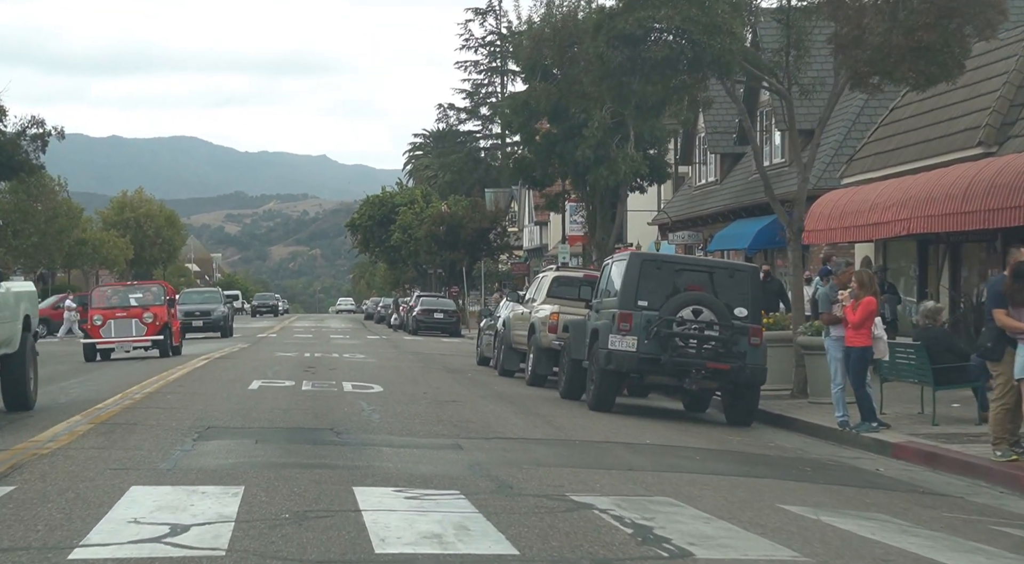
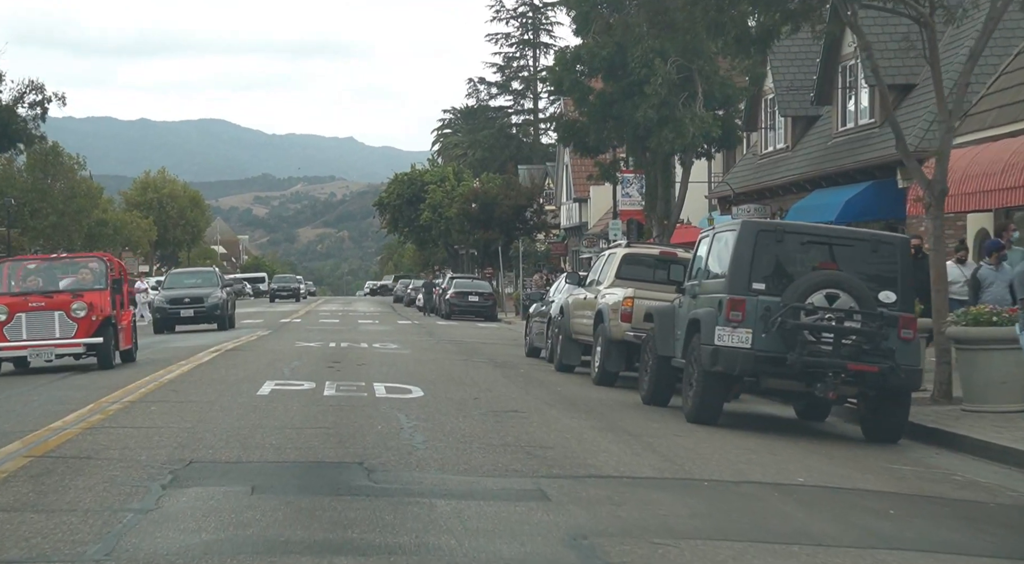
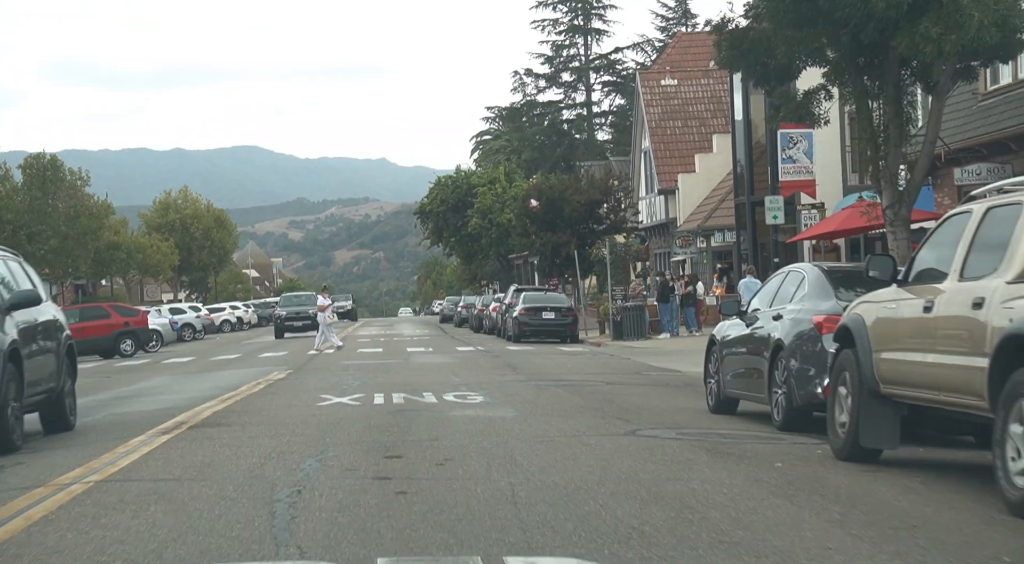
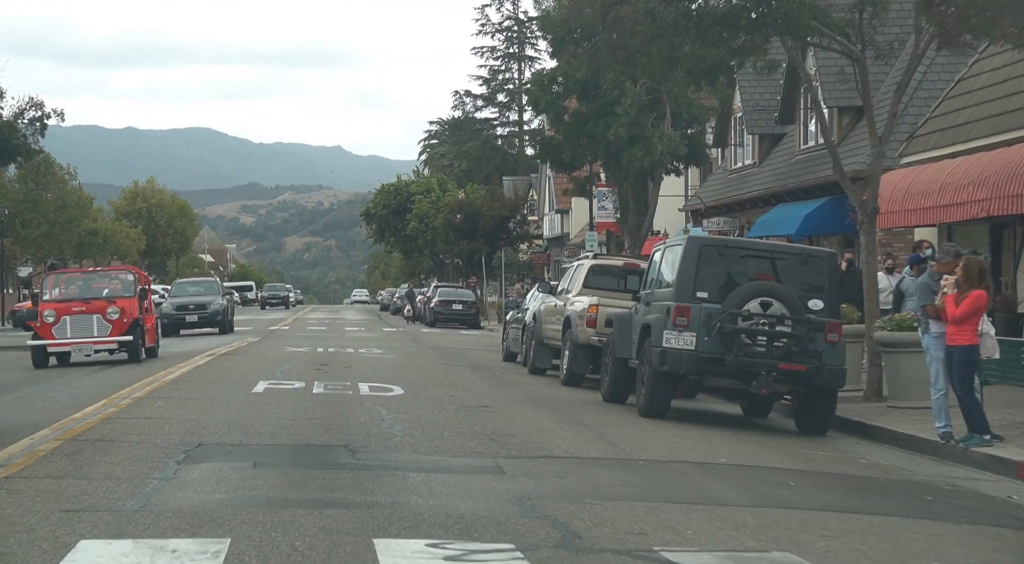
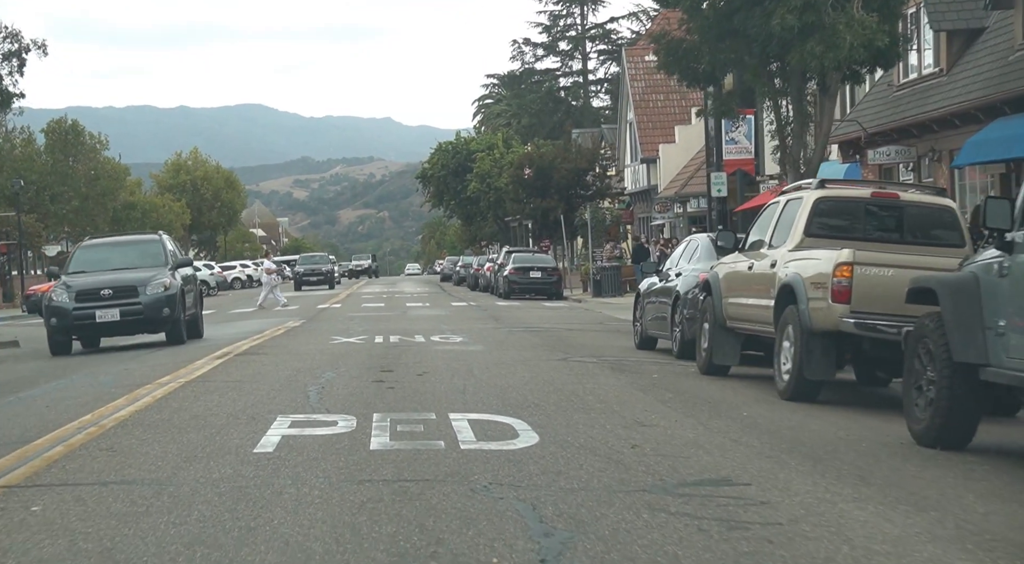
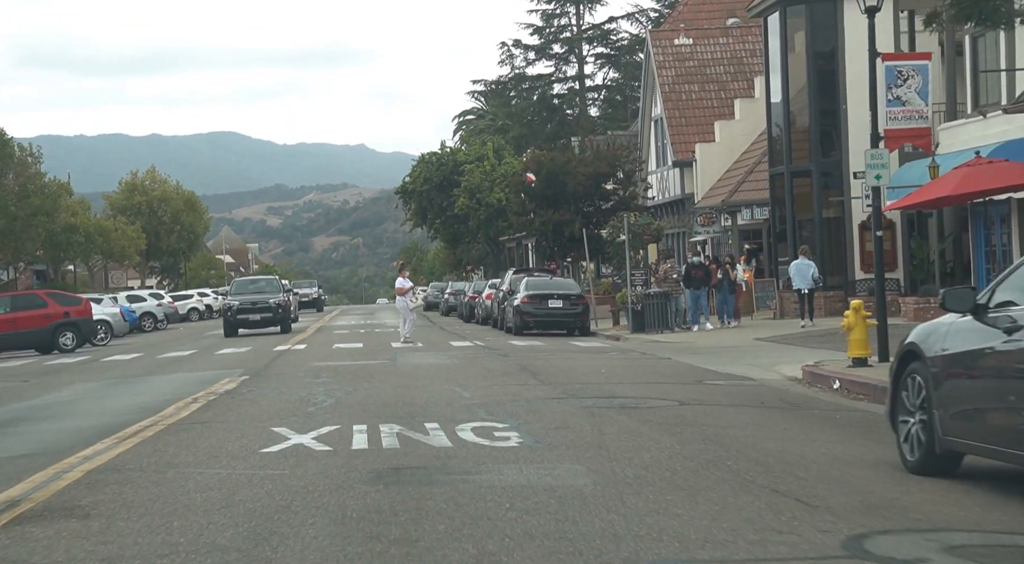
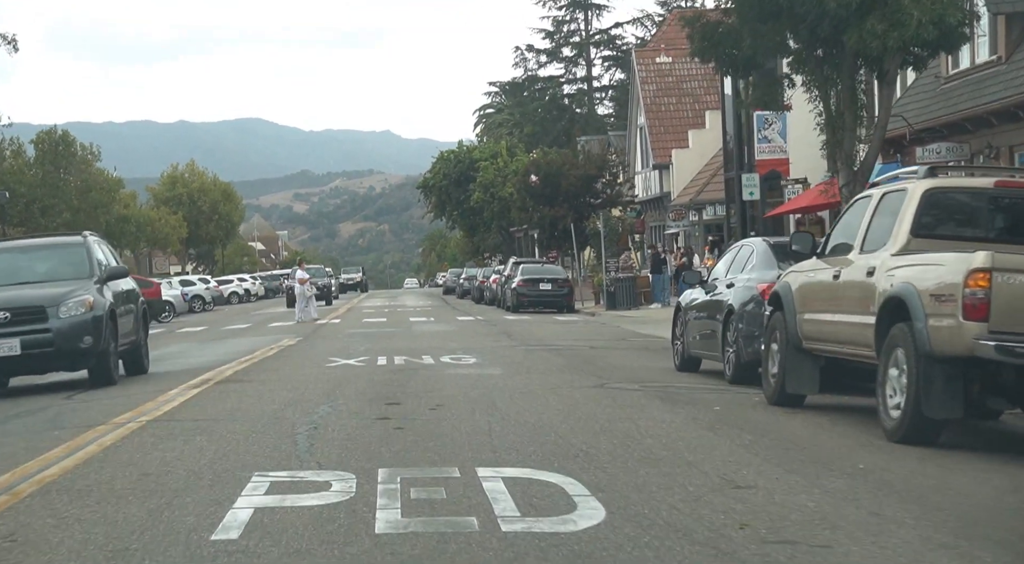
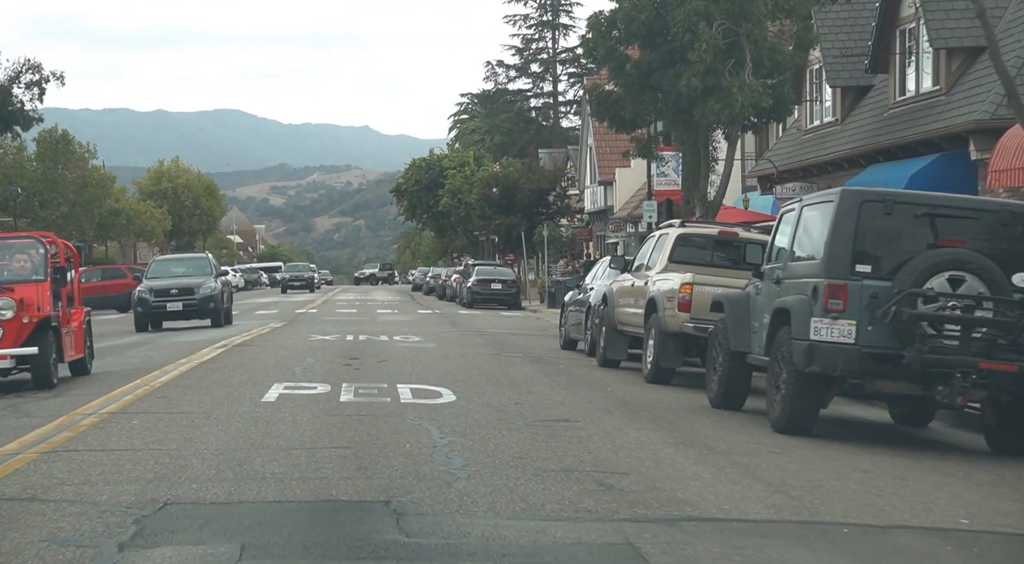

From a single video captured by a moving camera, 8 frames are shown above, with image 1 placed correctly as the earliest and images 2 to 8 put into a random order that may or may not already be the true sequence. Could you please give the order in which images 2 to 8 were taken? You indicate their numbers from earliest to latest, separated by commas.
4, 2, 8, 5, 7, 3, 6
